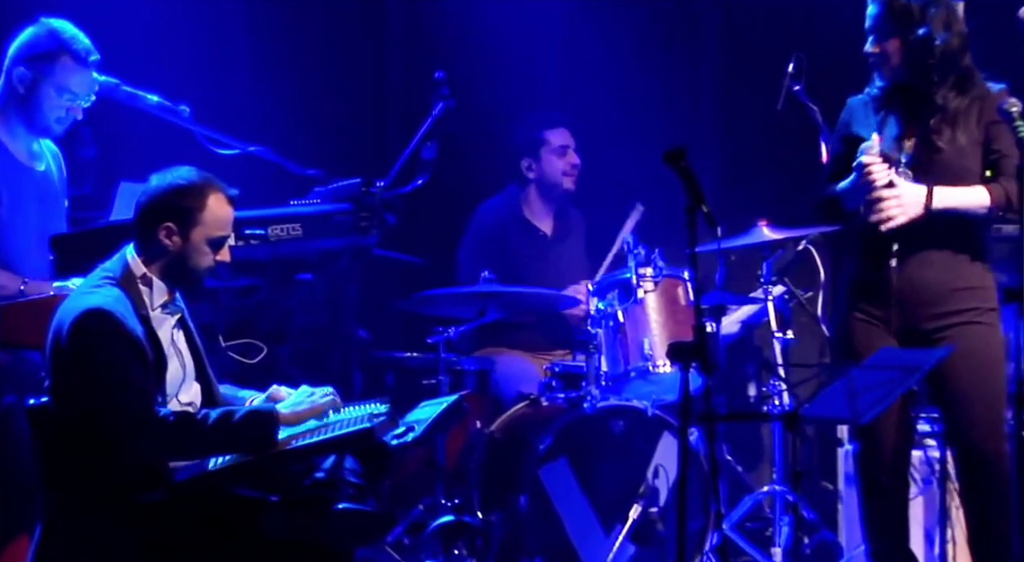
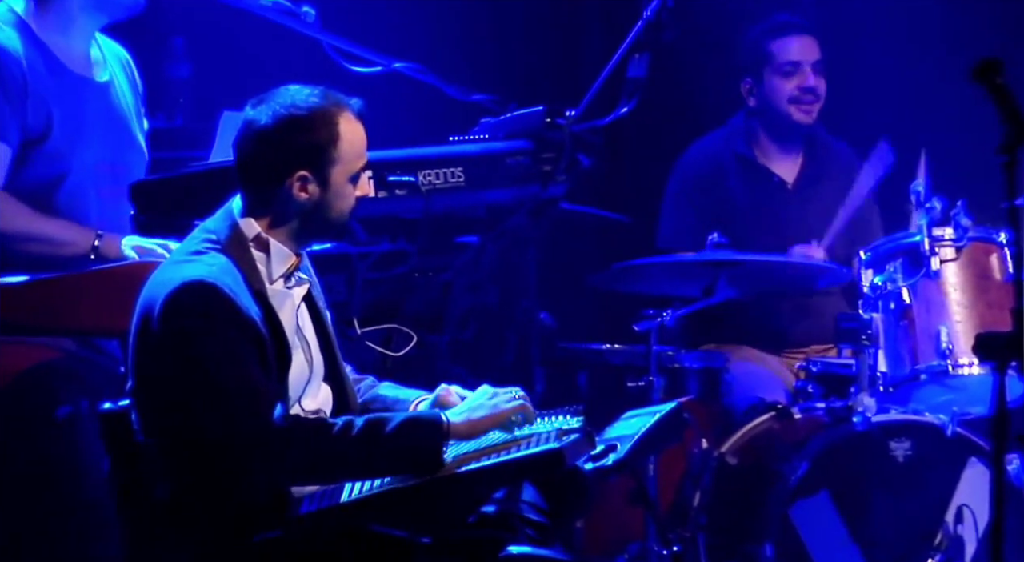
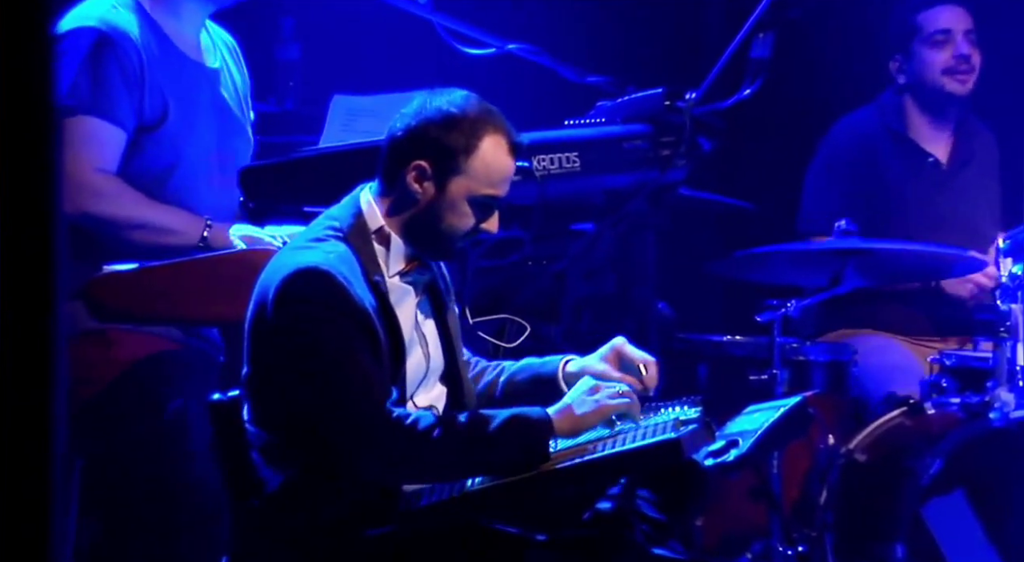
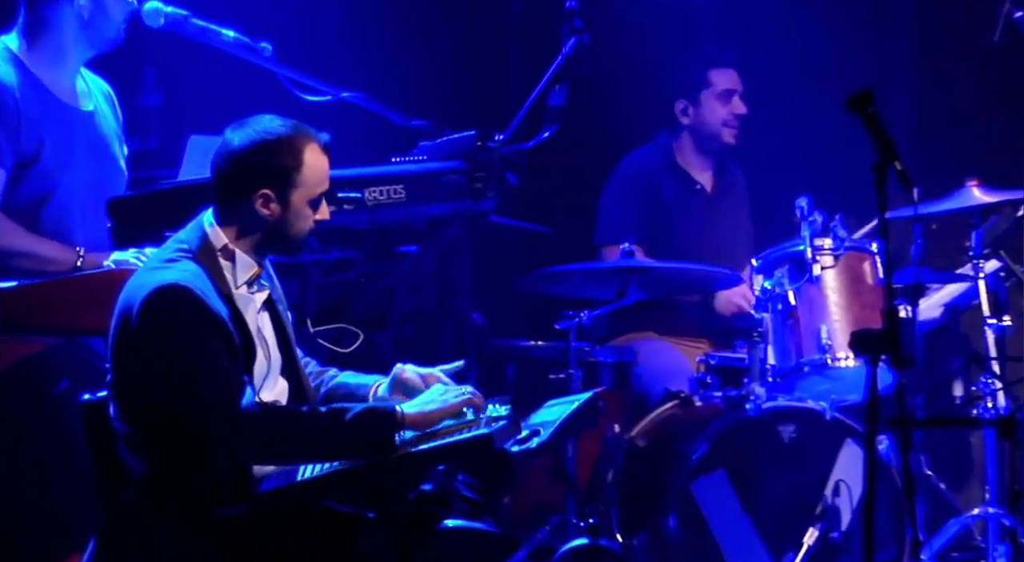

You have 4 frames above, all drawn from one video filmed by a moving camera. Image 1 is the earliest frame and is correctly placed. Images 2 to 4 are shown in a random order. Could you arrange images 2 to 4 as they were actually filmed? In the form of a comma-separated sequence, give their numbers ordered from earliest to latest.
4, 2, 3
